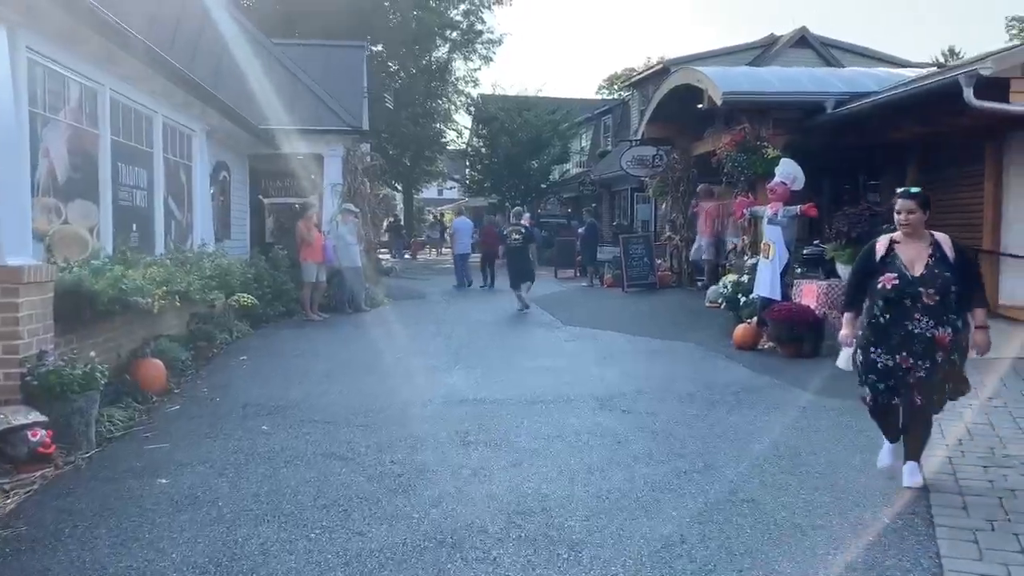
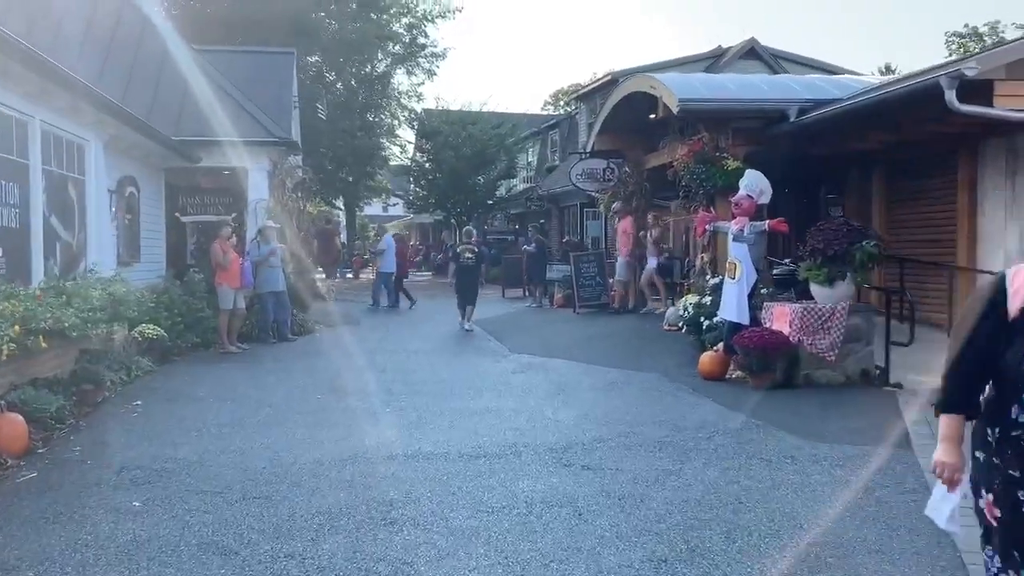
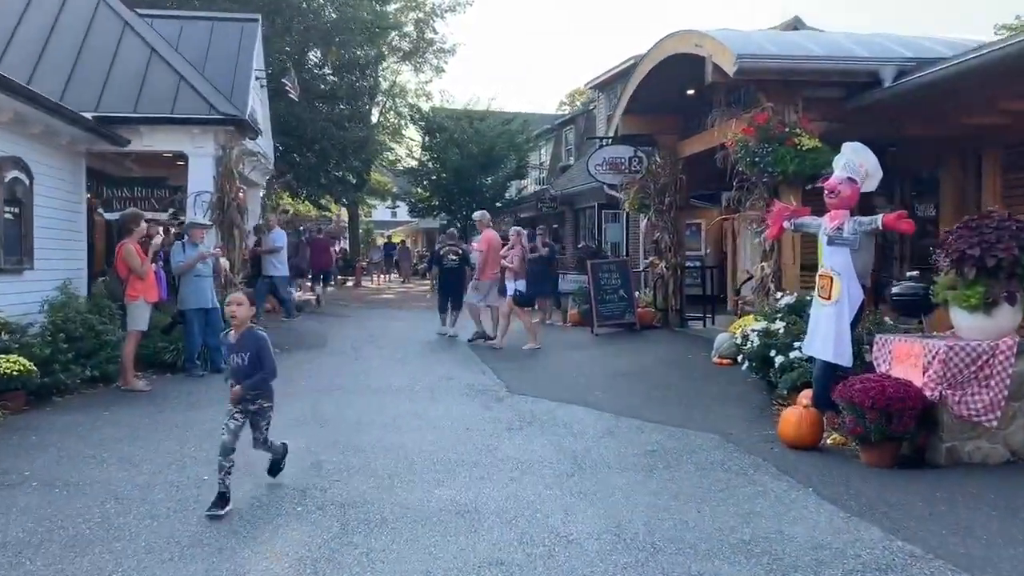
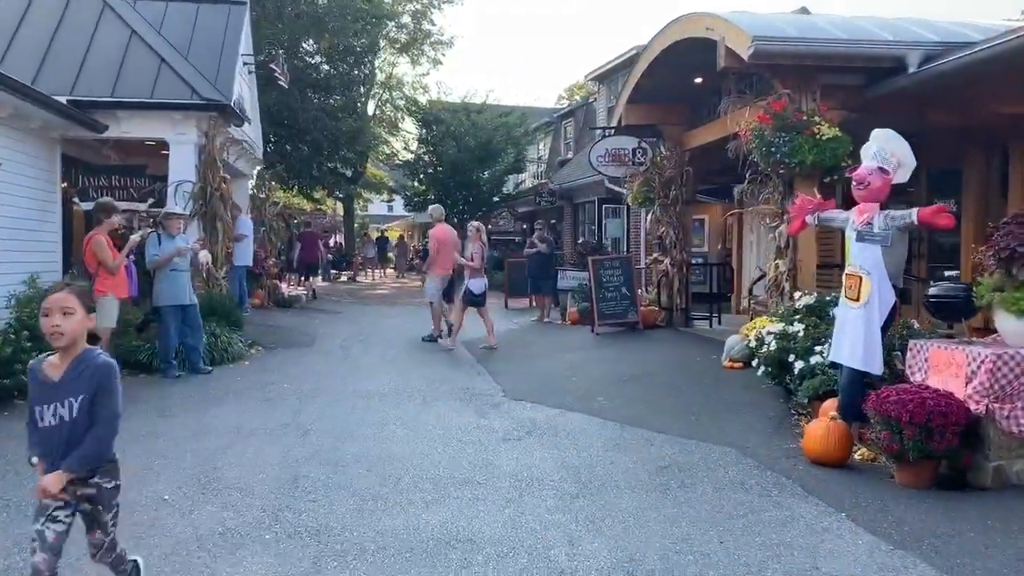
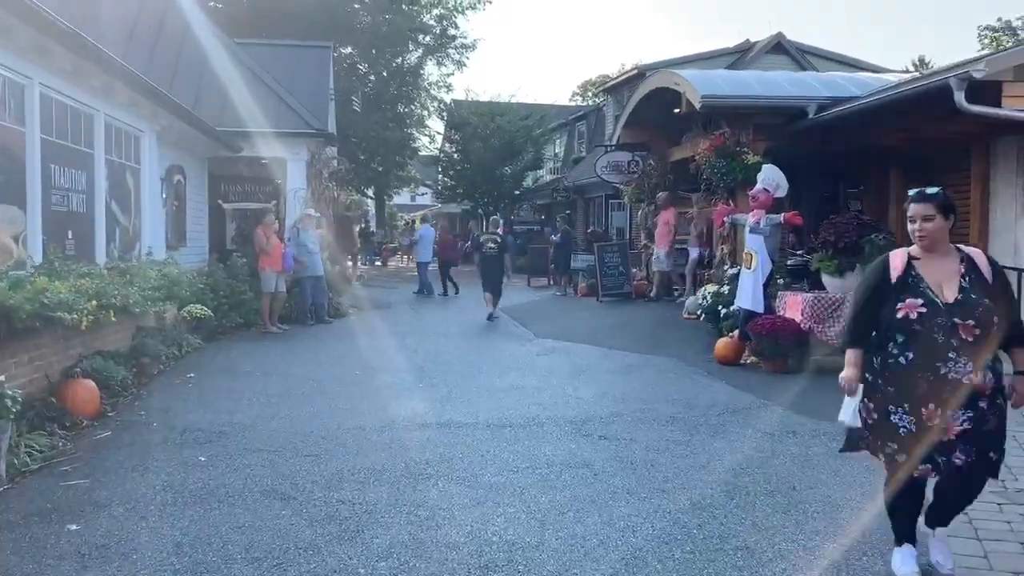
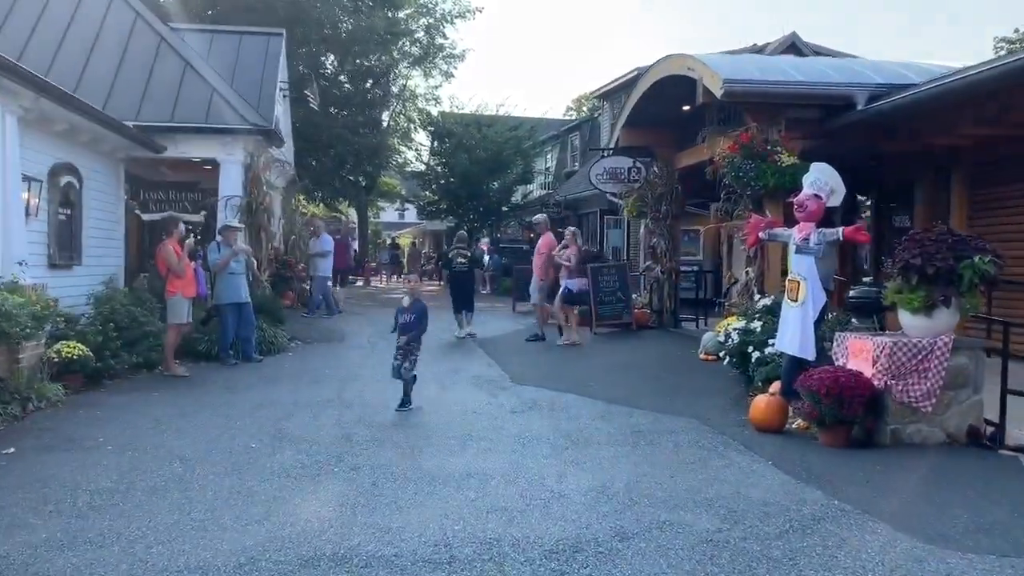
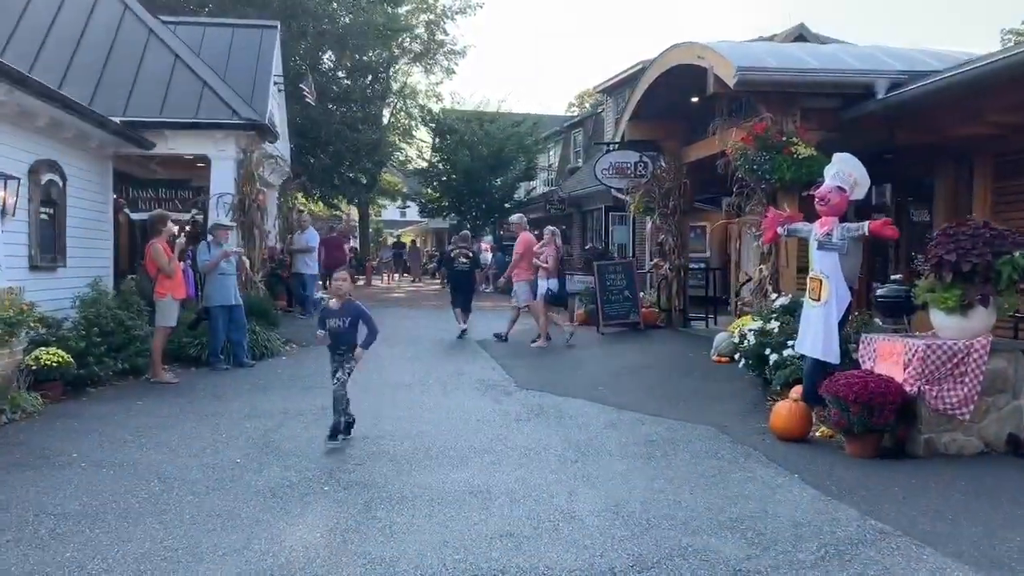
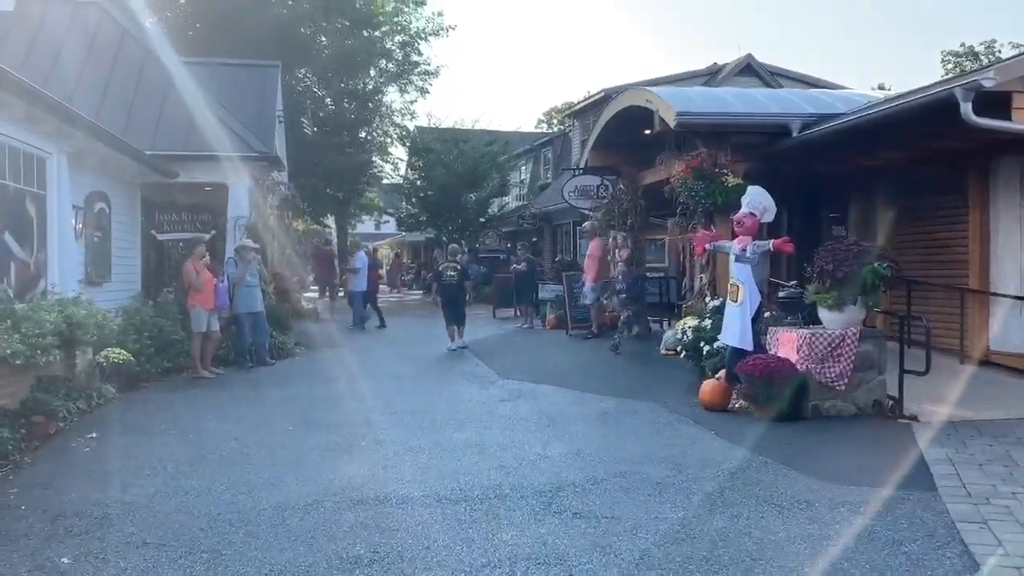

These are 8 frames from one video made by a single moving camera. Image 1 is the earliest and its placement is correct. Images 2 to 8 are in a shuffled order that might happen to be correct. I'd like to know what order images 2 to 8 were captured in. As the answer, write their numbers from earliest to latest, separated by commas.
5, 2, 8, 6, 7, 3, 4
